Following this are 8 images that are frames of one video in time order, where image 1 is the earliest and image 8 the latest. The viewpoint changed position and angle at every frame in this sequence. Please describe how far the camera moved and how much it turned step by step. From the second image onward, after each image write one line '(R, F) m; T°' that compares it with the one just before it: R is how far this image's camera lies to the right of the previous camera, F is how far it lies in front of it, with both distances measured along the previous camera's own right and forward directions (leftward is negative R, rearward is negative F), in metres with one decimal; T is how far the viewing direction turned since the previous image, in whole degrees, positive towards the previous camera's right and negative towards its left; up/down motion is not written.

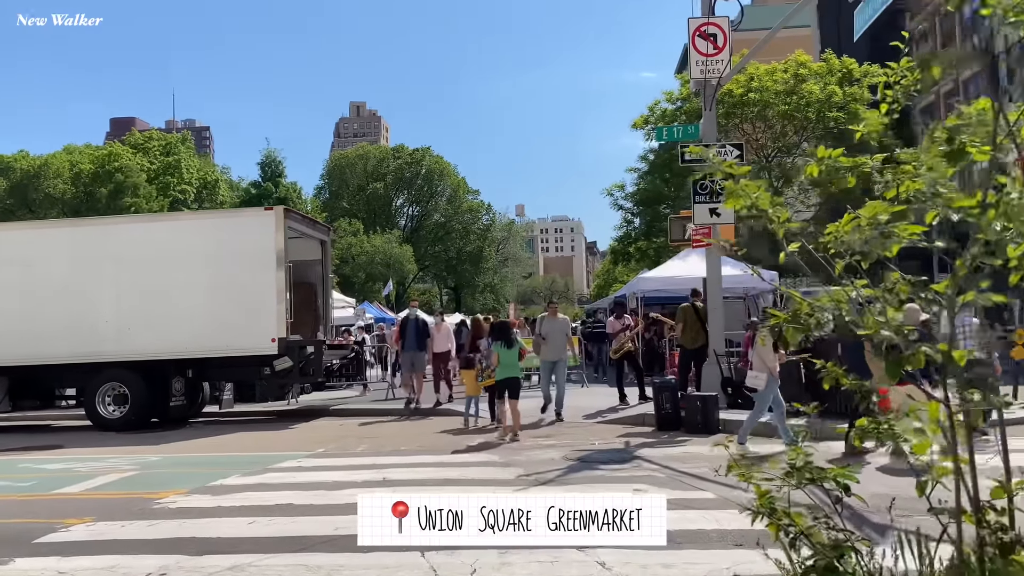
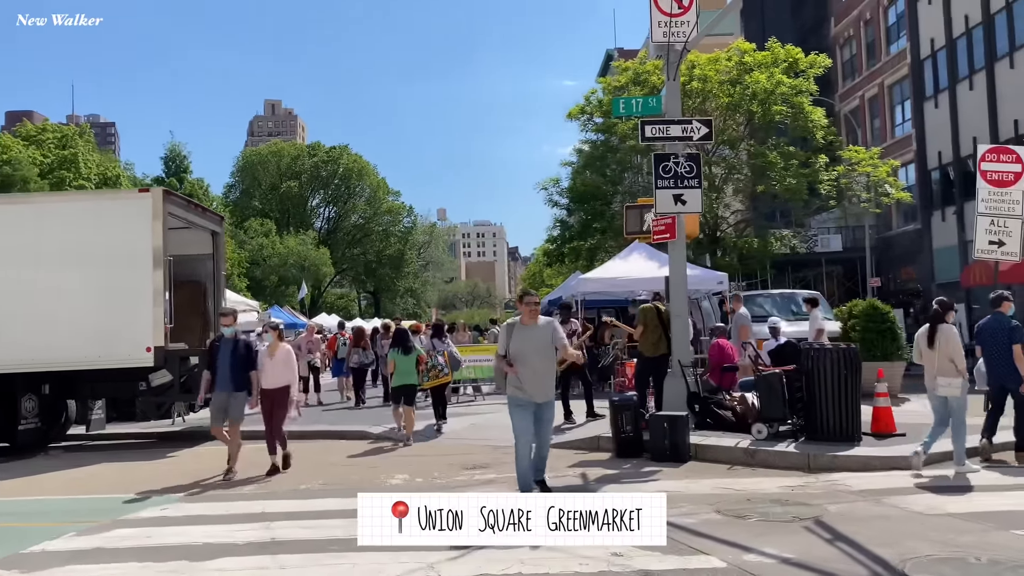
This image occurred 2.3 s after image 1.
(-0.1, +2.0) m; +5°
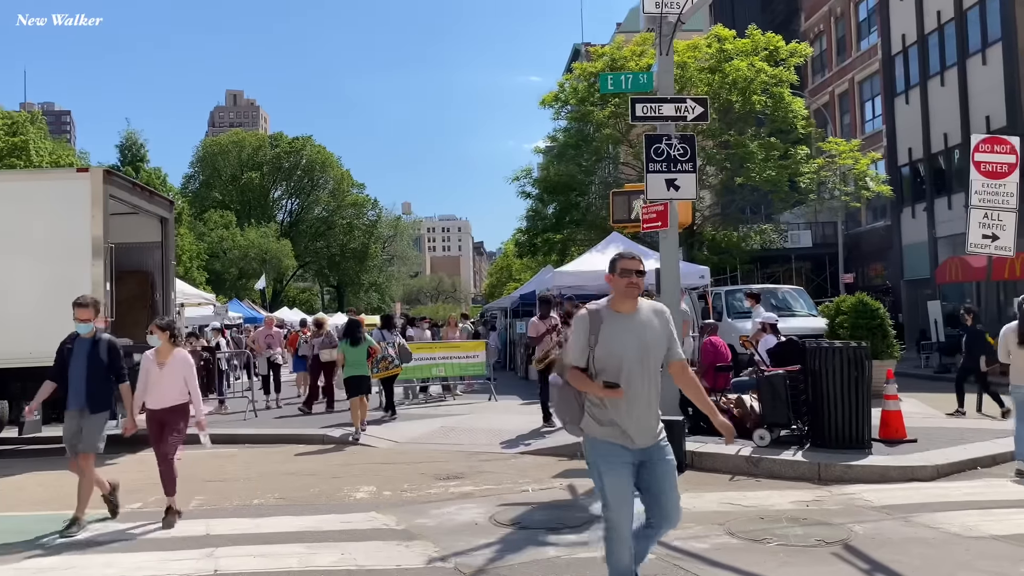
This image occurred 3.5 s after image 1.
(-0.1, +0.9) m; +2°
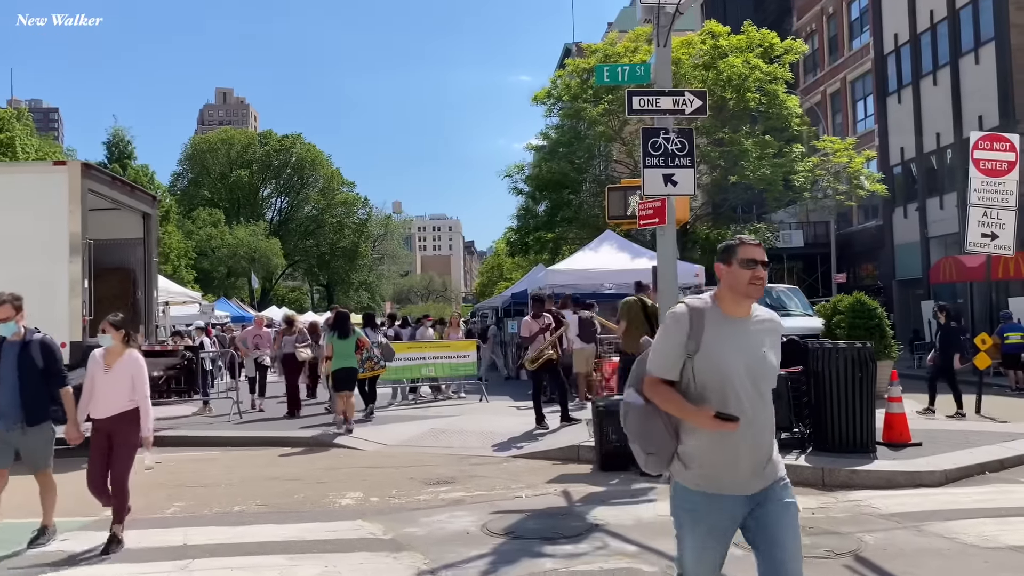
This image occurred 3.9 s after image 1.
(0.0, +0.3) m; +1°
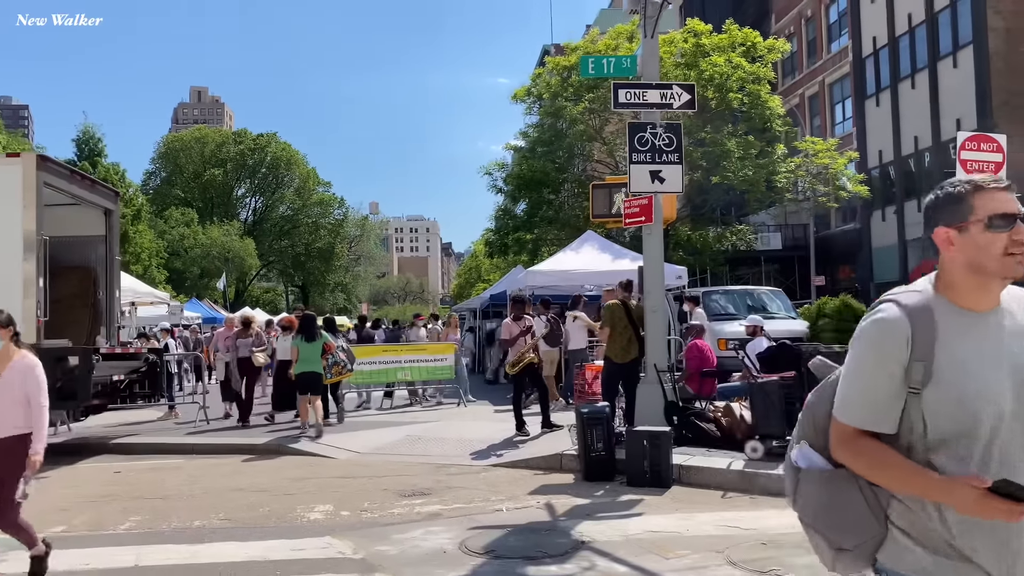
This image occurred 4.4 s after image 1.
(0.0, +0.4) m; +2°
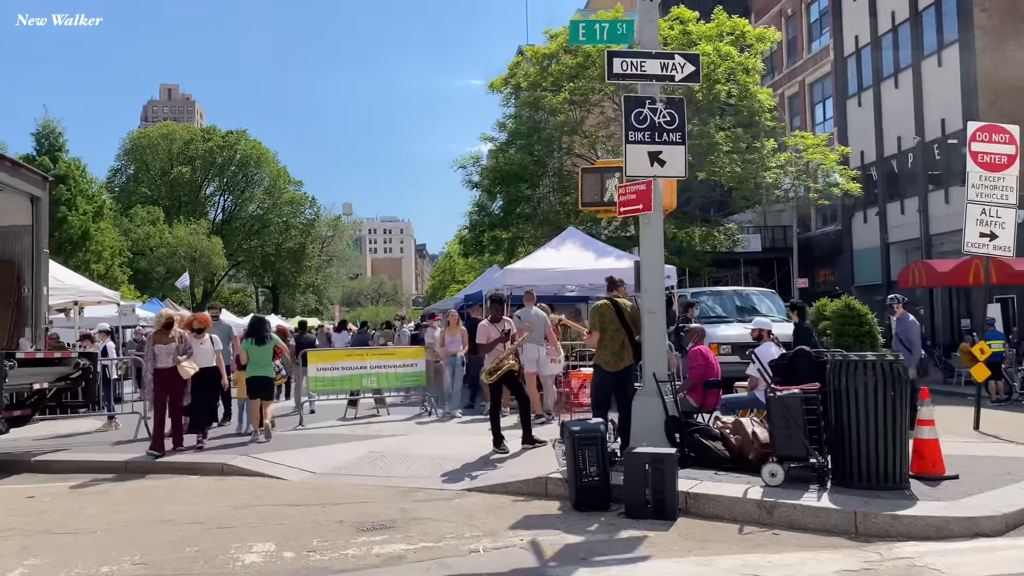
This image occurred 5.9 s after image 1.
(0.0, +1.1) m; +2°
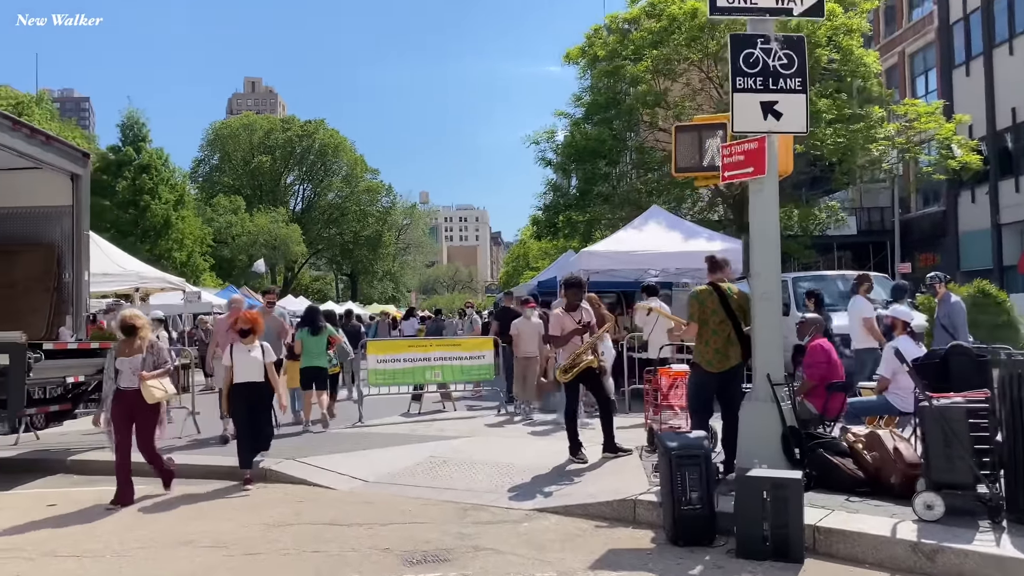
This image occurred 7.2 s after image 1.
(0.0, +1.2) m; -5°
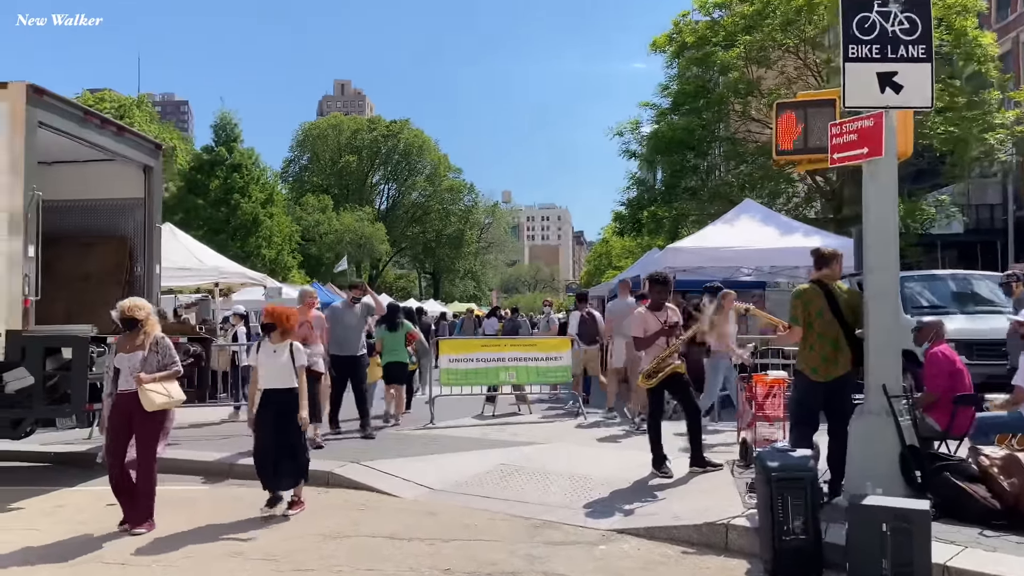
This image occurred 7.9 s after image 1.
(0.0, +0.6) m; -6°
